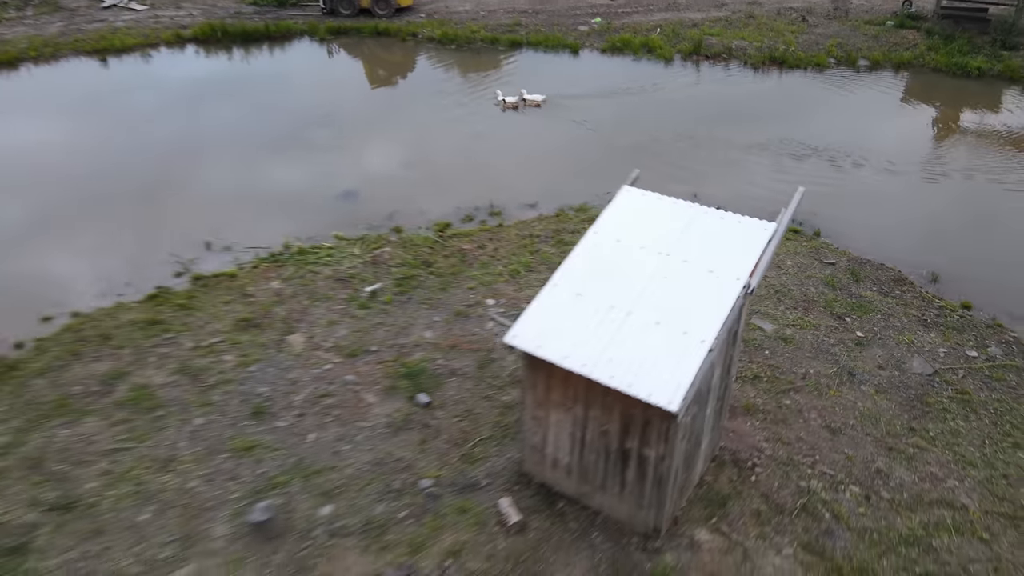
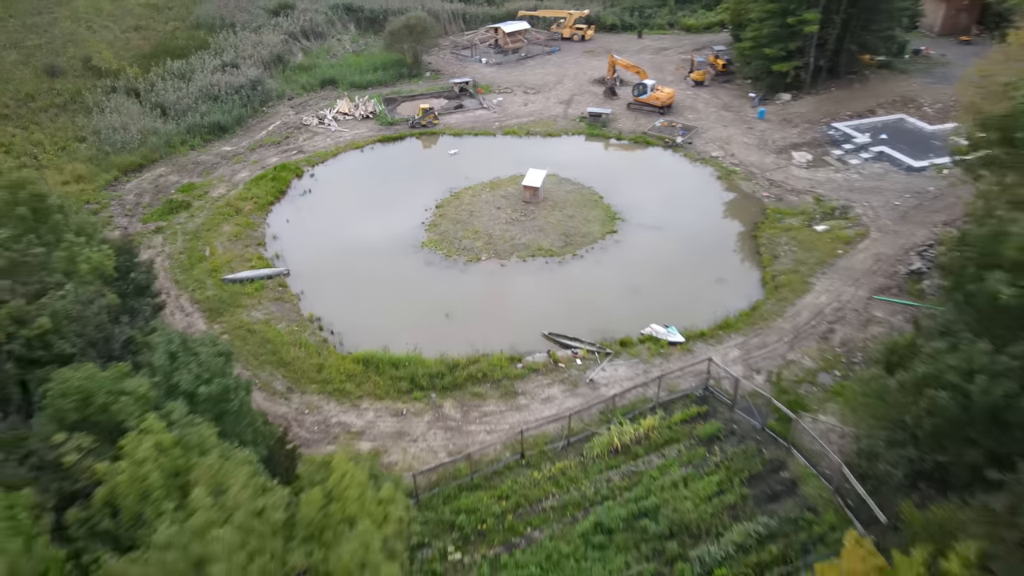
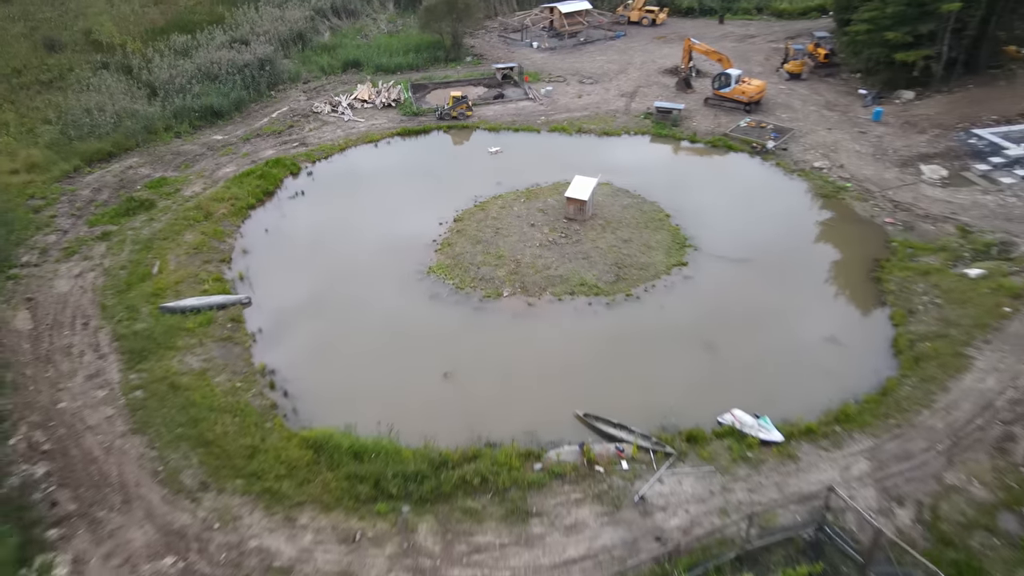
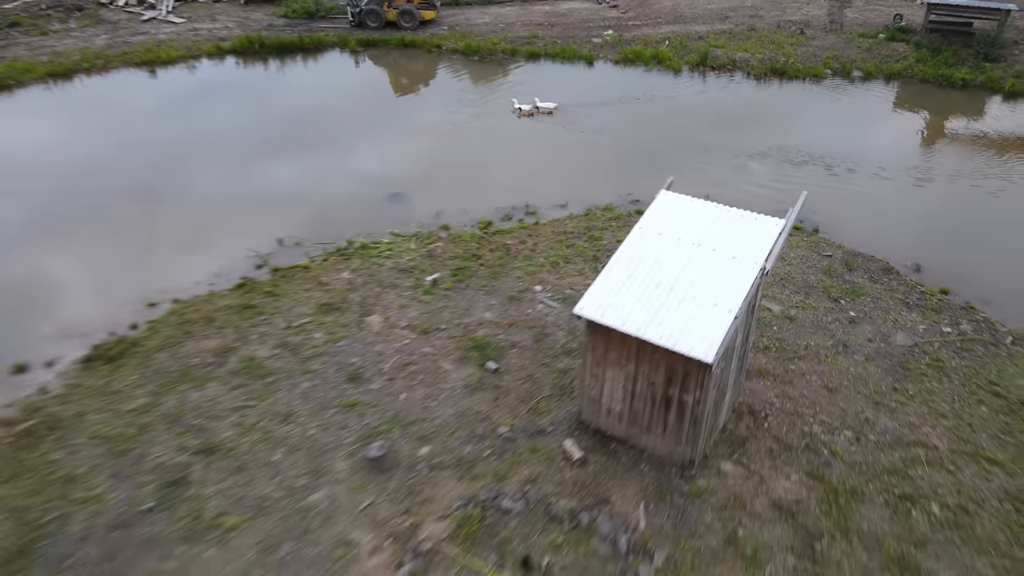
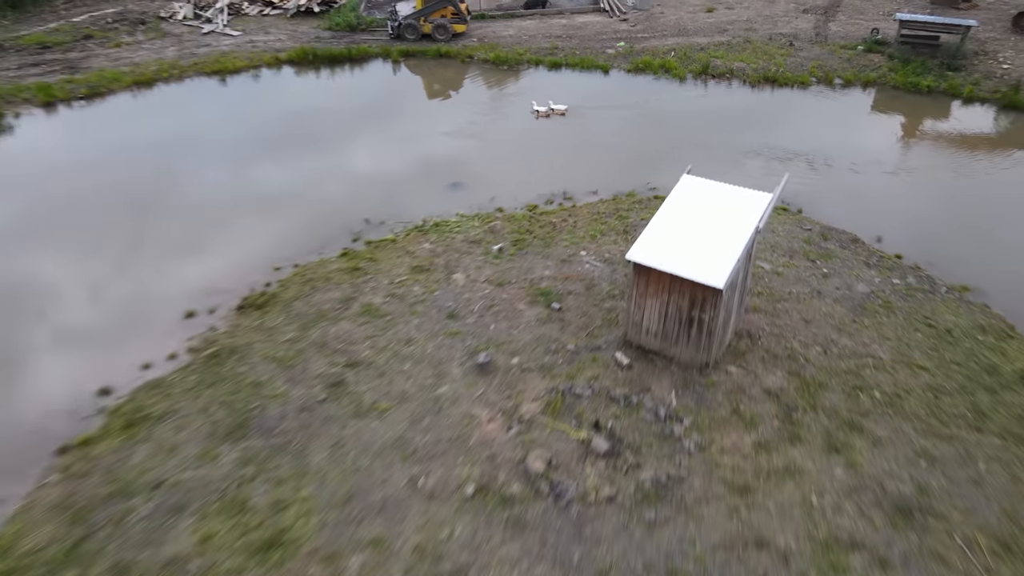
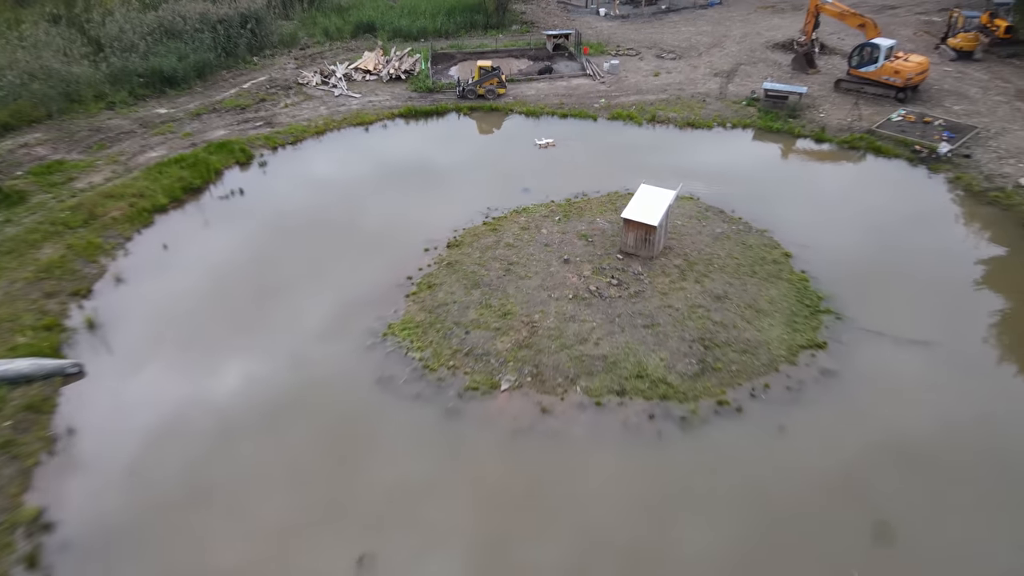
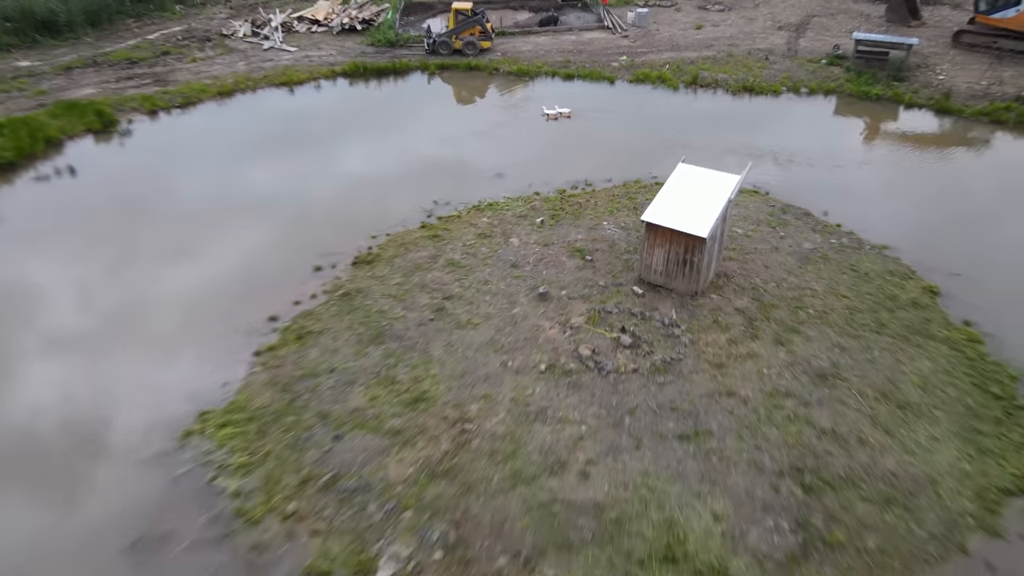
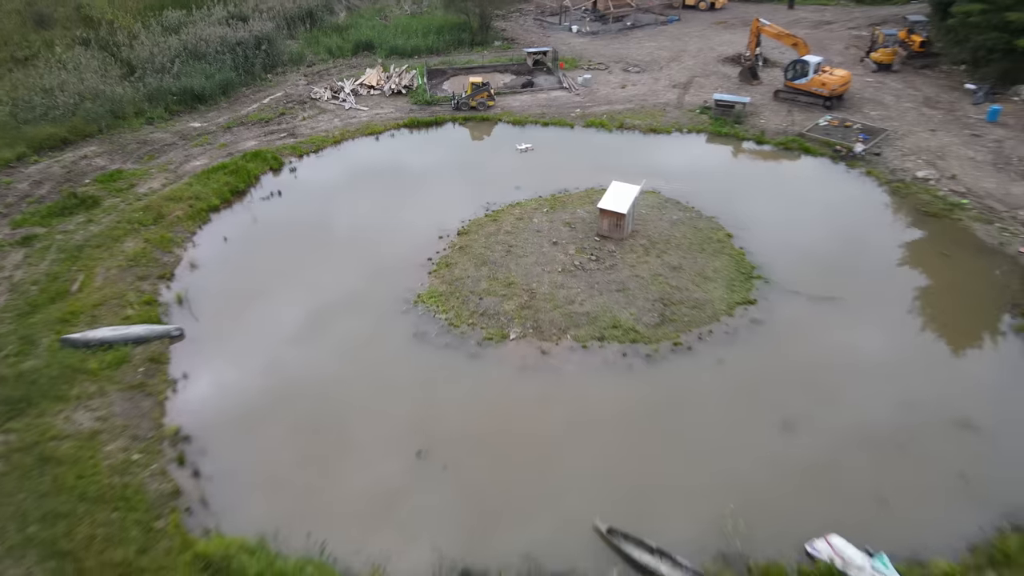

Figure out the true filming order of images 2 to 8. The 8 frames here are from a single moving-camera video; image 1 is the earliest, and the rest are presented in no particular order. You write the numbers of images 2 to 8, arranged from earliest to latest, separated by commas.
4, 5, 7, 6, 8, 3, 2
